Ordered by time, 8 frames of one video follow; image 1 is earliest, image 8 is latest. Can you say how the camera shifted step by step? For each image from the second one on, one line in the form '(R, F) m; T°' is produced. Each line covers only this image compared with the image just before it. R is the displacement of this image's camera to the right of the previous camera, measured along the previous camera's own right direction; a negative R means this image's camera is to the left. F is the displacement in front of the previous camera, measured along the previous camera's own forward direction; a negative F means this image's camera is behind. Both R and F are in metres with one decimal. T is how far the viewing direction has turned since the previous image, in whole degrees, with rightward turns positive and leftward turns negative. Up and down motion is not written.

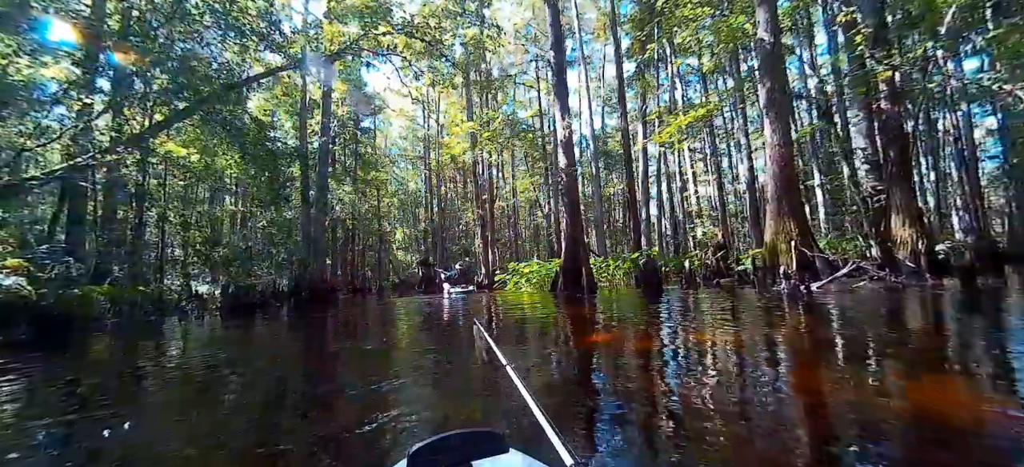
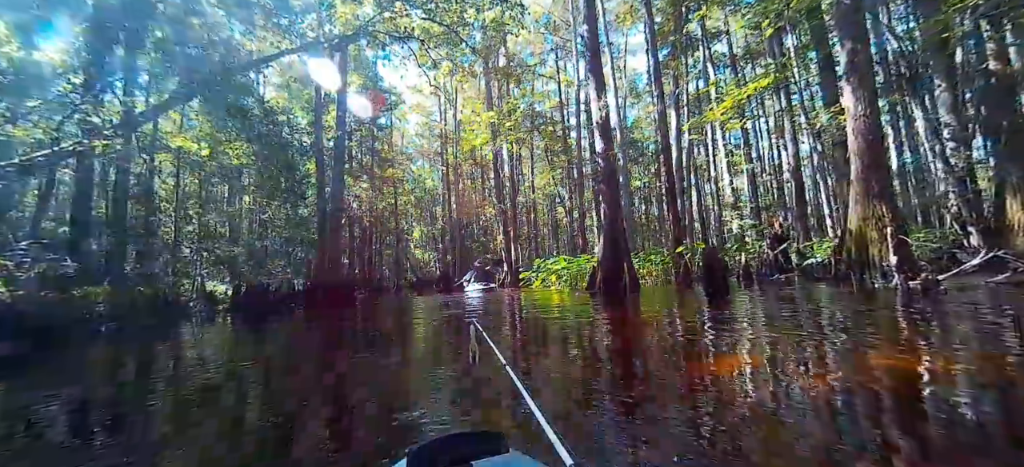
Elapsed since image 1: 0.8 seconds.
(-0.2, +0.6) m; -2°
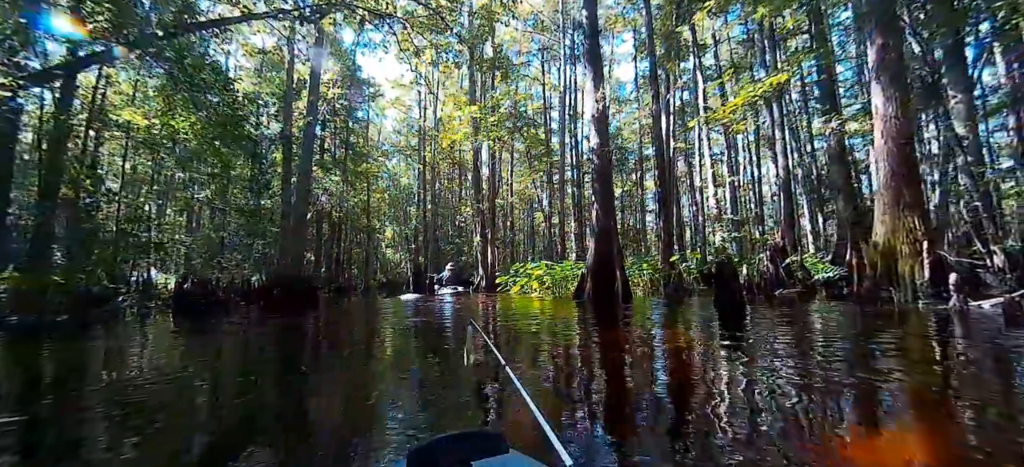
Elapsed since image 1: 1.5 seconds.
(-0.1, +0.6) m; +4°
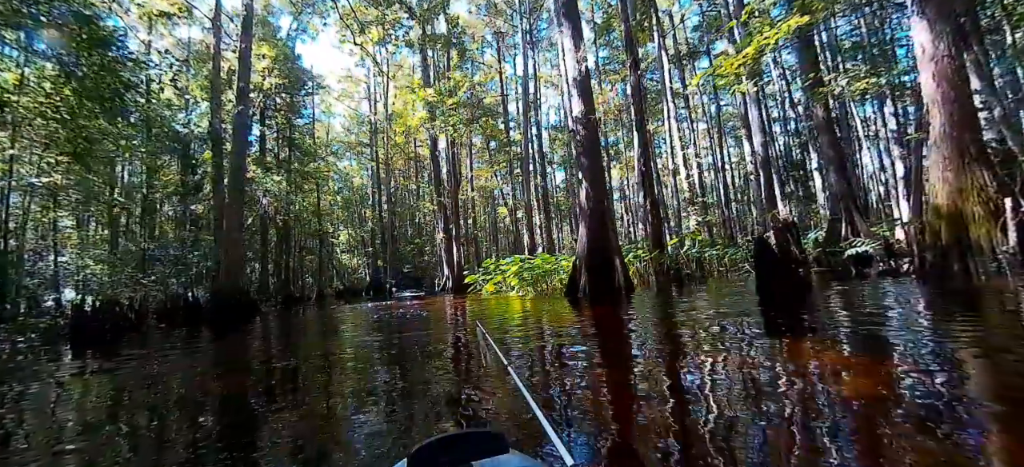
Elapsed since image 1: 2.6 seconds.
(-0.2, +0.9) m; +5°
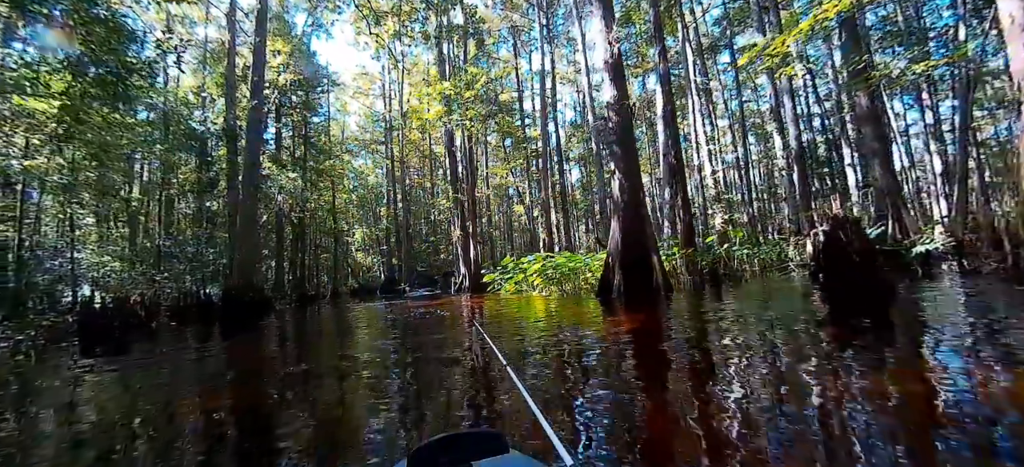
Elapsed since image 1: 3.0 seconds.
(-0.1, +0.3) m; -2°
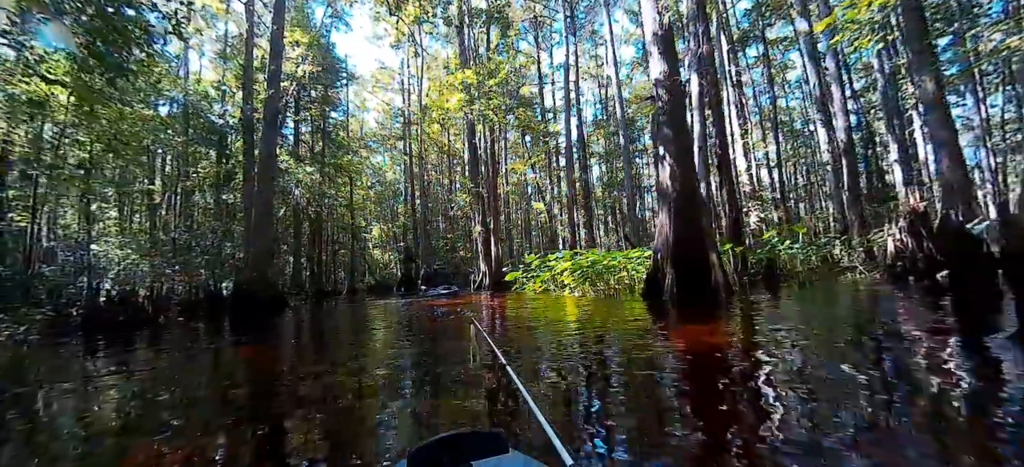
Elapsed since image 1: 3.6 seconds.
(-0.2, +0.4) m; -2°
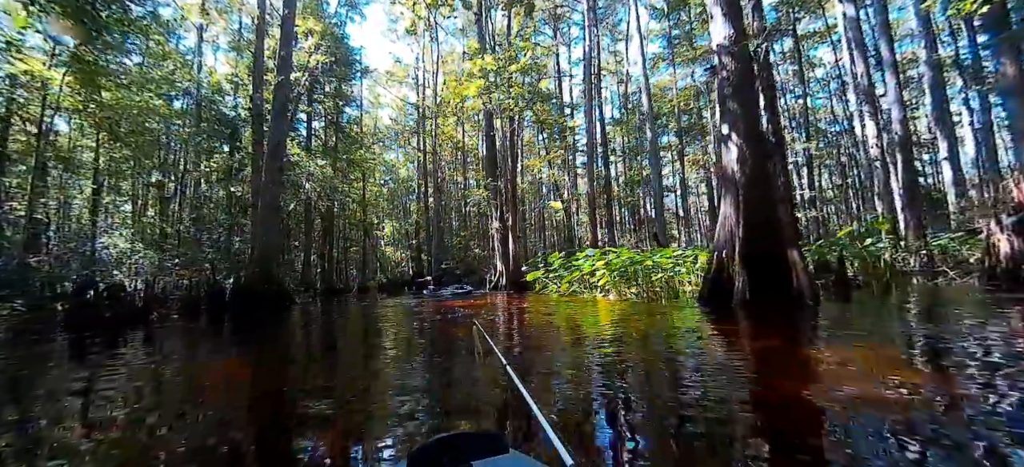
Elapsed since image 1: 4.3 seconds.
(-0.2, +0.5) m; -2°
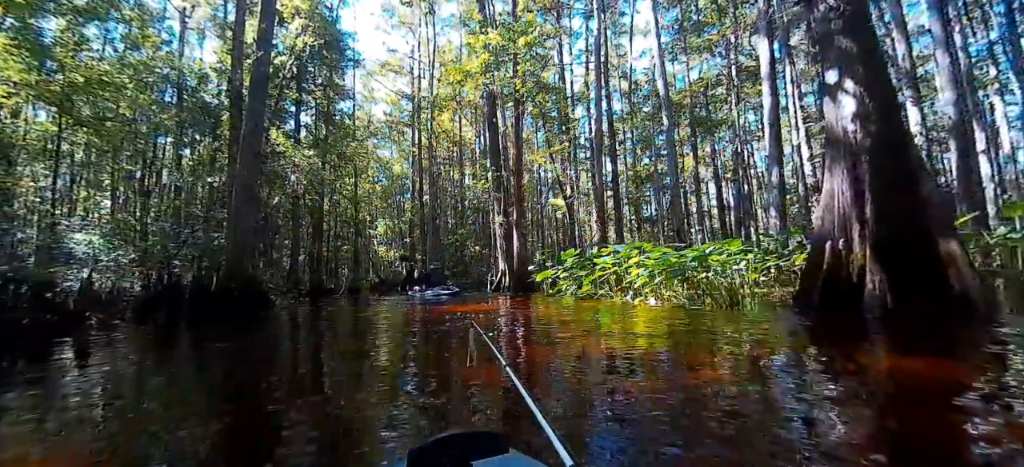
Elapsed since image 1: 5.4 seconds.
(-0.2, +0.8) m; +1°
